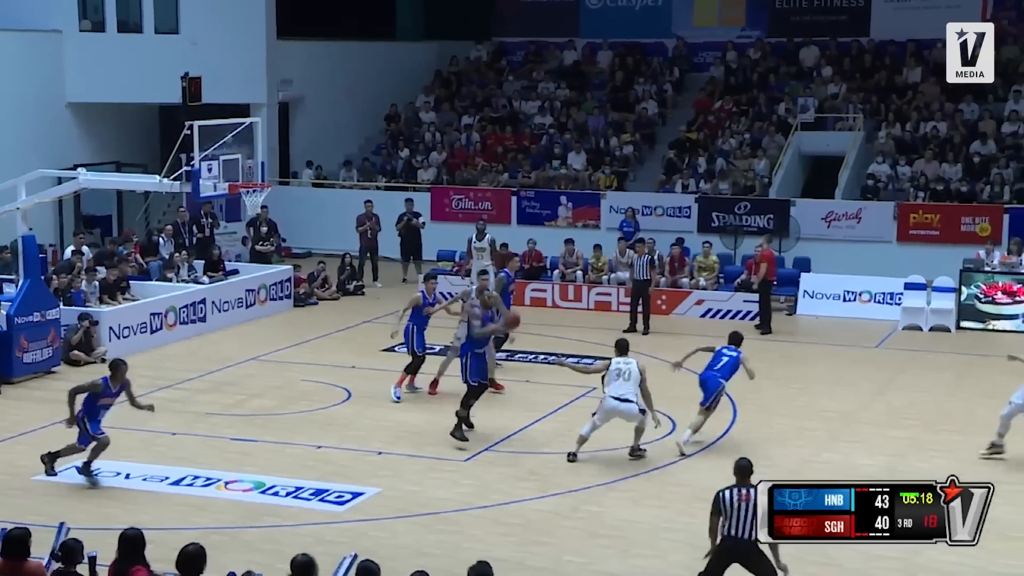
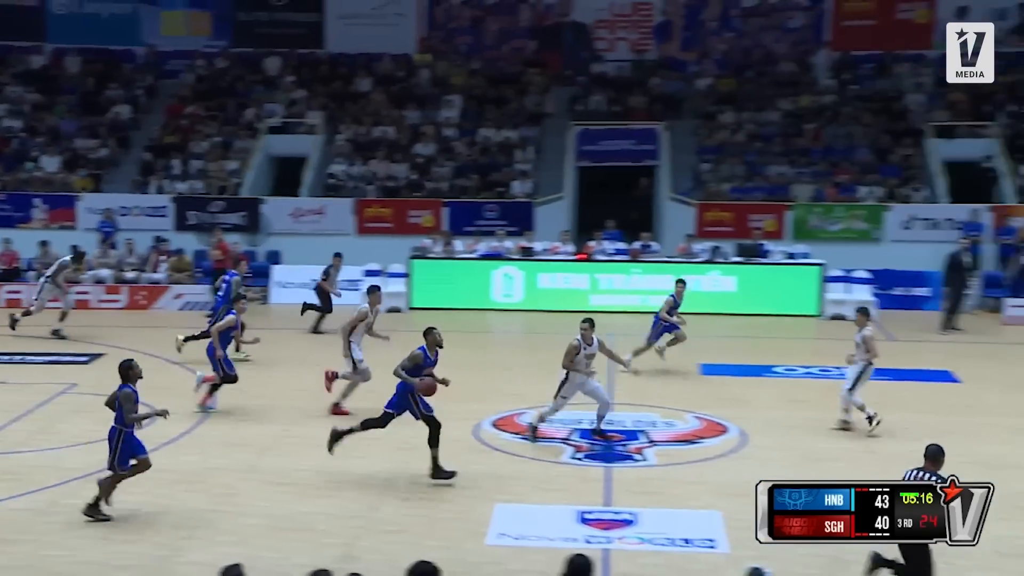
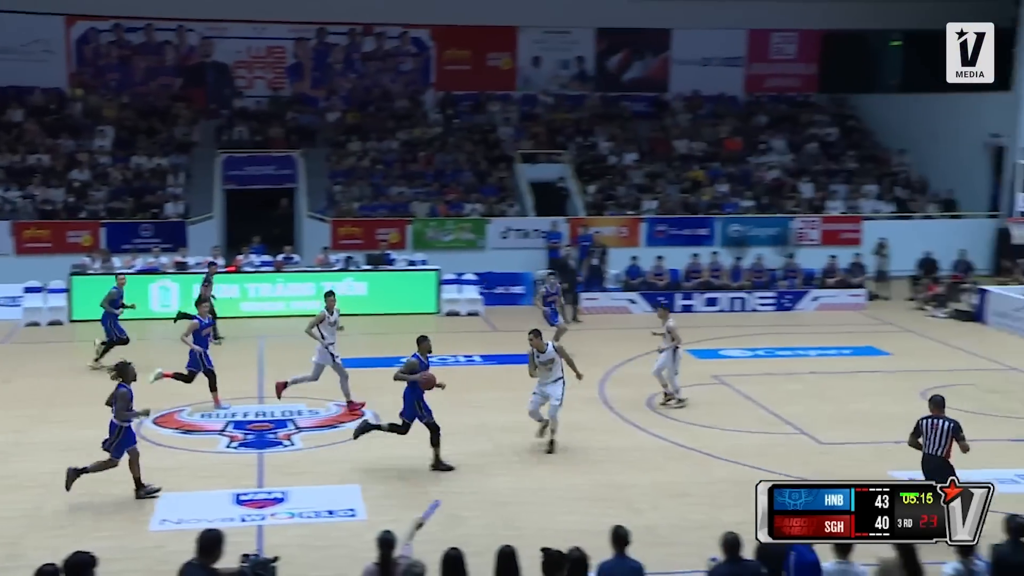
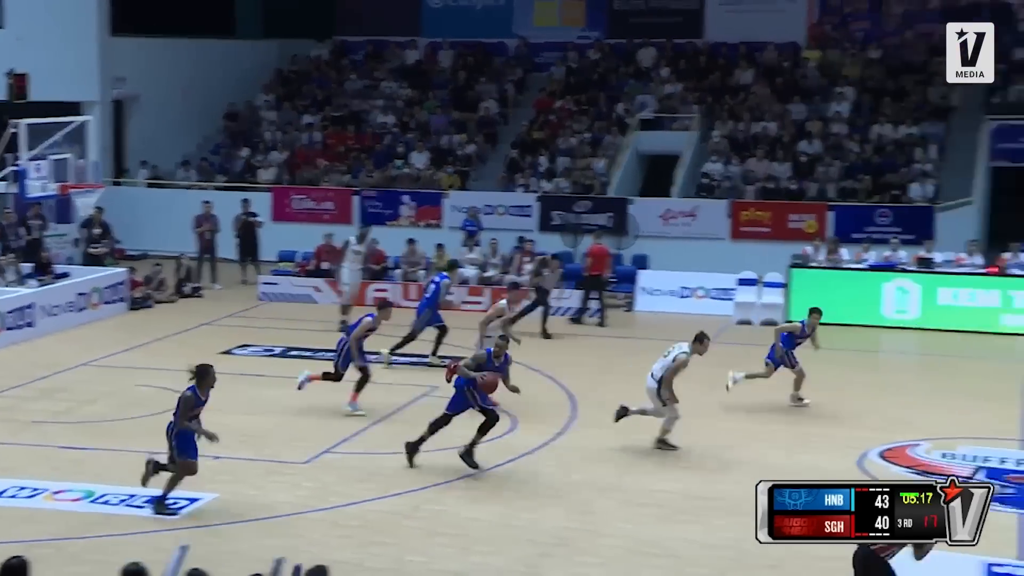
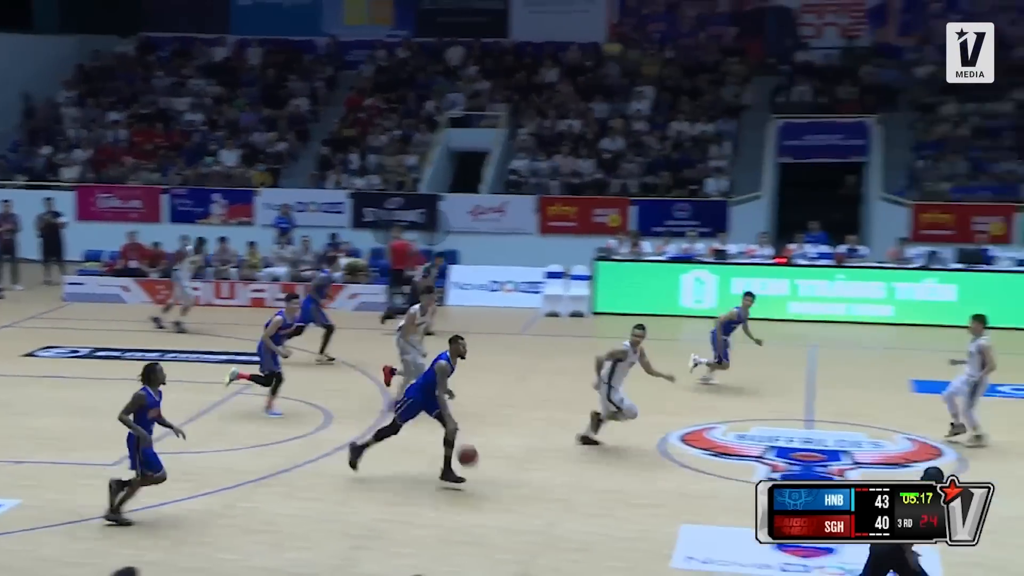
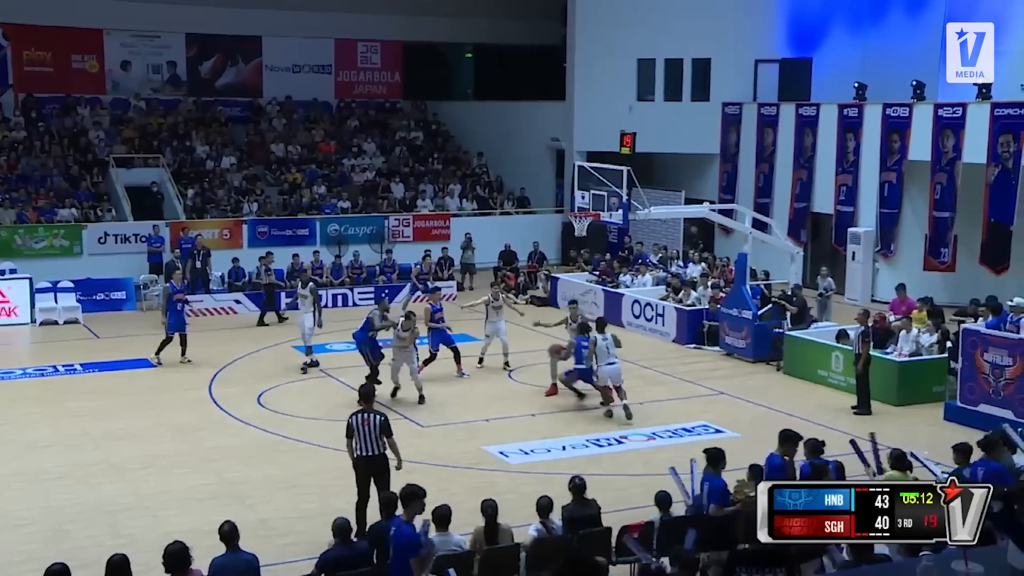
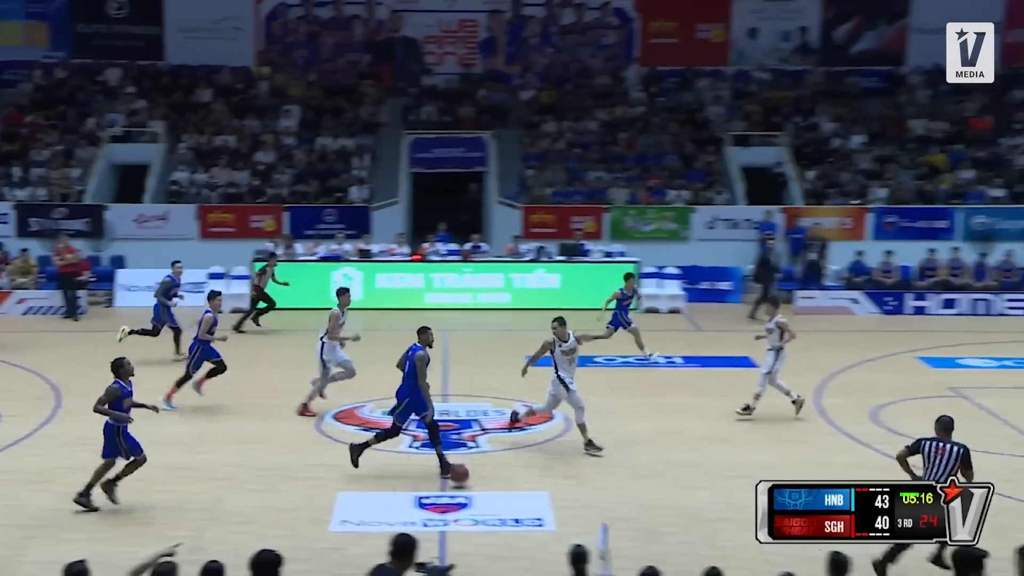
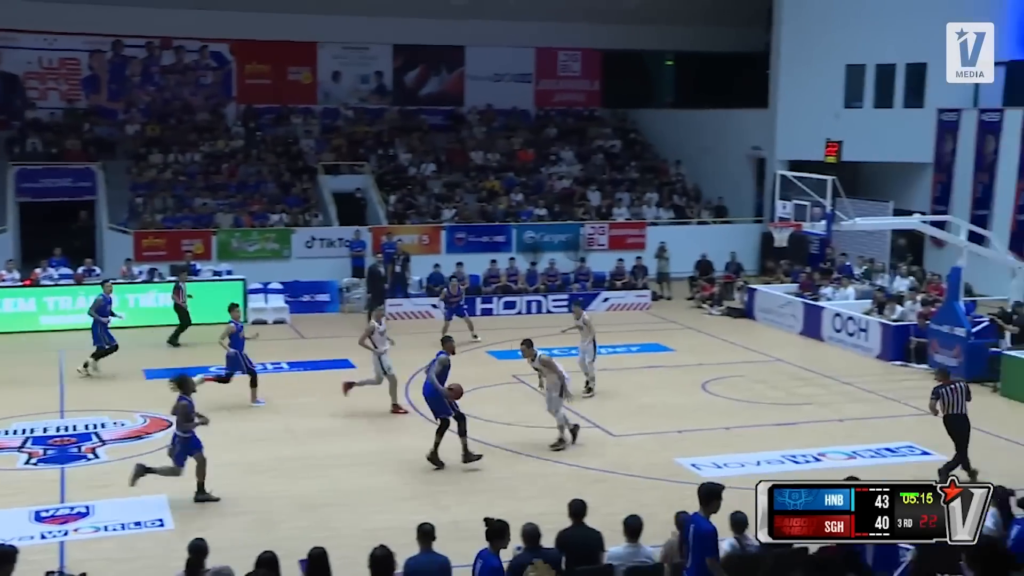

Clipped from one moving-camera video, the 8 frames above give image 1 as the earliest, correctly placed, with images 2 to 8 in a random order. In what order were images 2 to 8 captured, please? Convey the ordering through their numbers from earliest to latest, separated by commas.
4, 5, 2, 7, 3, 8, 6
